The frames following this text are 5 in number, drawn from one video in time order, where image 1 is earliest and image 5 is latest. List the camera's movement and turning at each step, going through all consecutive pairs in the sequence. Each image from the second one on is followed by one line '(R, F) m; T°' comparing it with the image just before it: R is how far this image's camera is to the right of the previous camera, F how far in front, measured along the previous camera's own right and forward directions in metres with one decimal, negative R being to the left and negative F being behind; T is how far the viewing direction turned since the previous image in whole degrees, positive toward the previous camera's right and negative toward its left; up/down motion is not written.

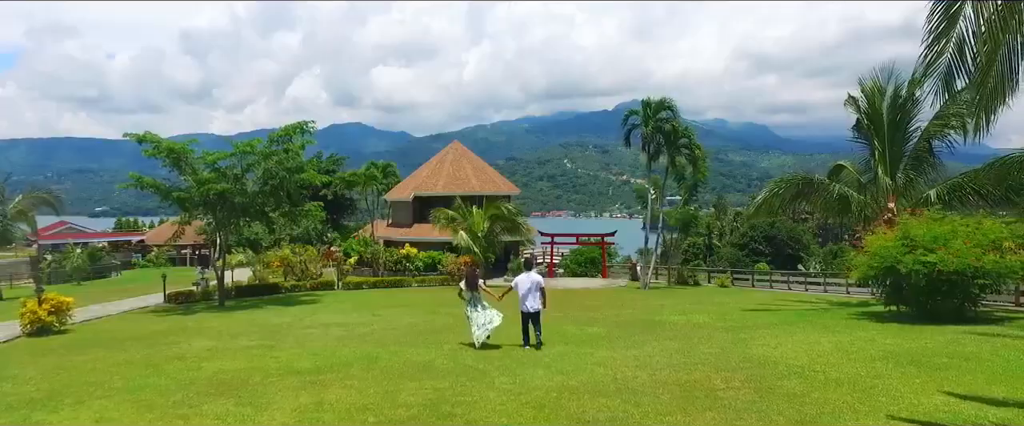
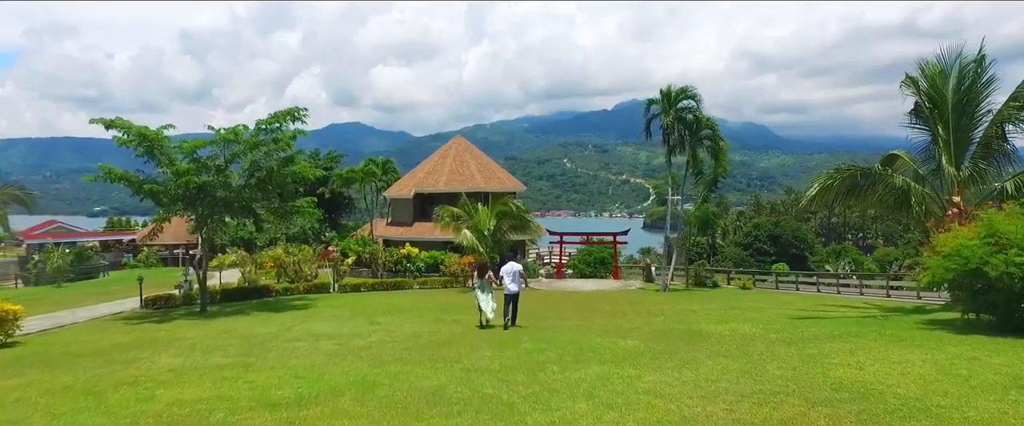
(-0.4, +2.2) m; 0°
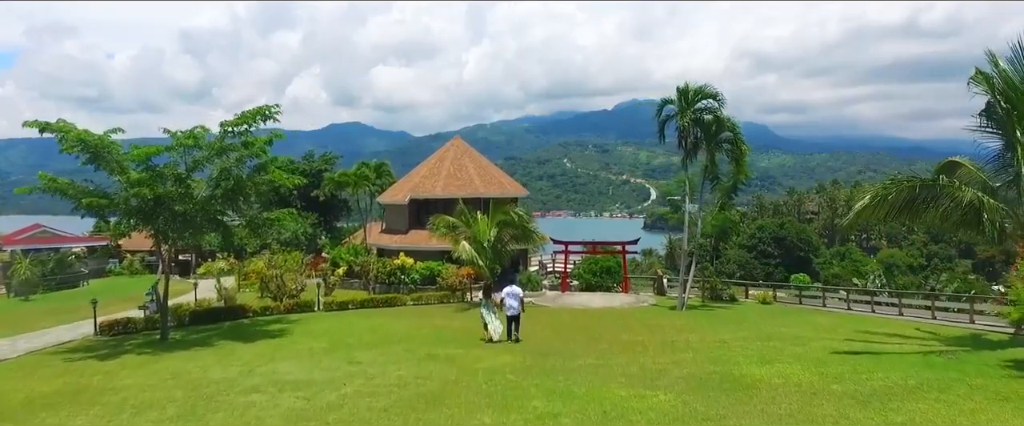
(-0.1, +2.5) m; 0°
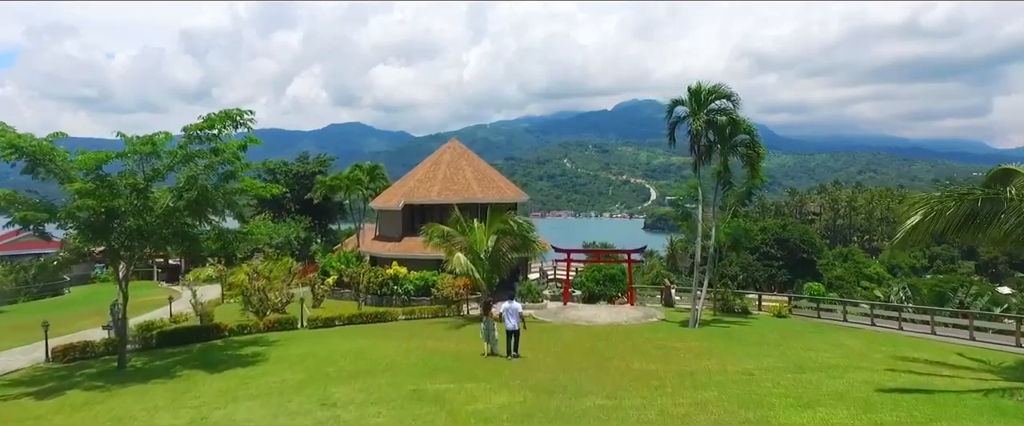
(0.0, +1.9) m; 0°
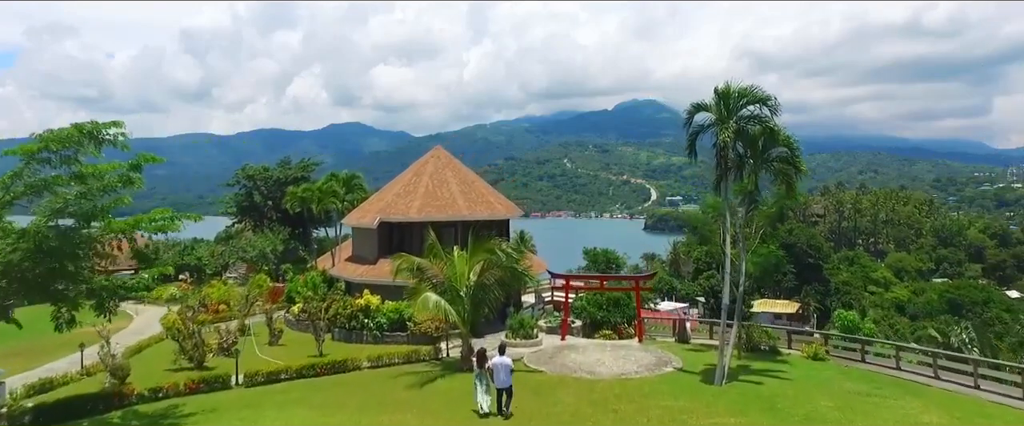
(+0.4, +4.5) m; 0°
